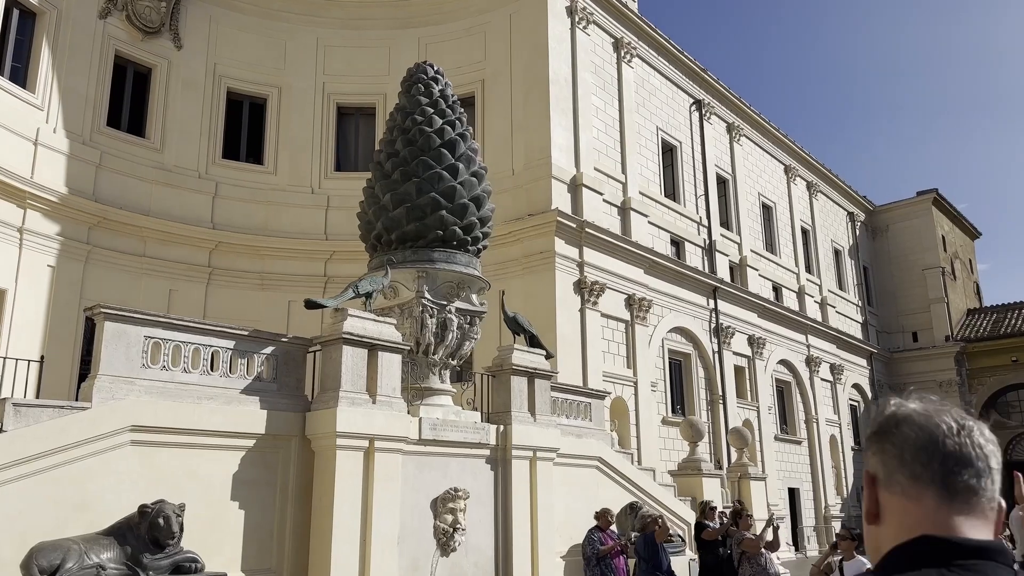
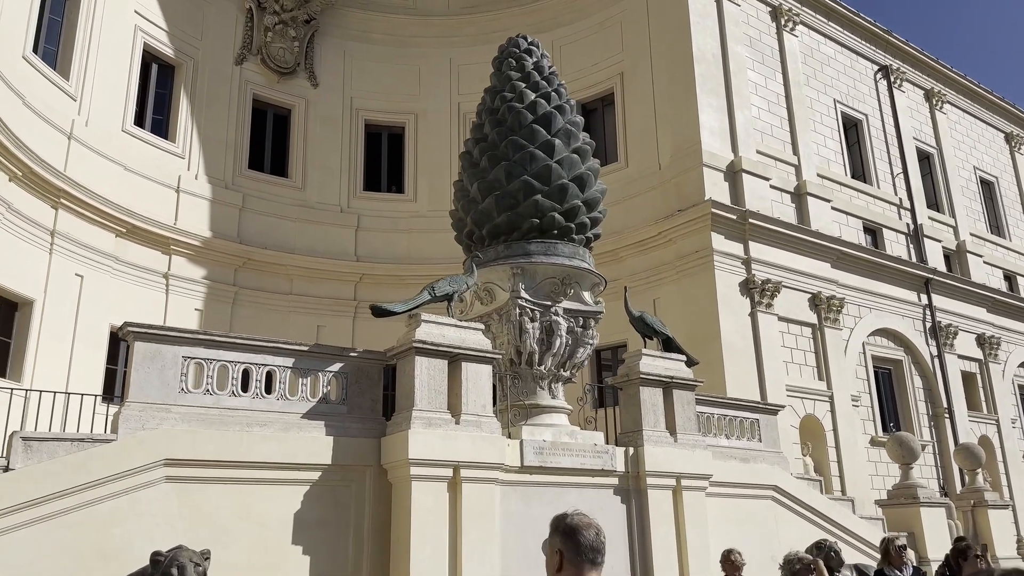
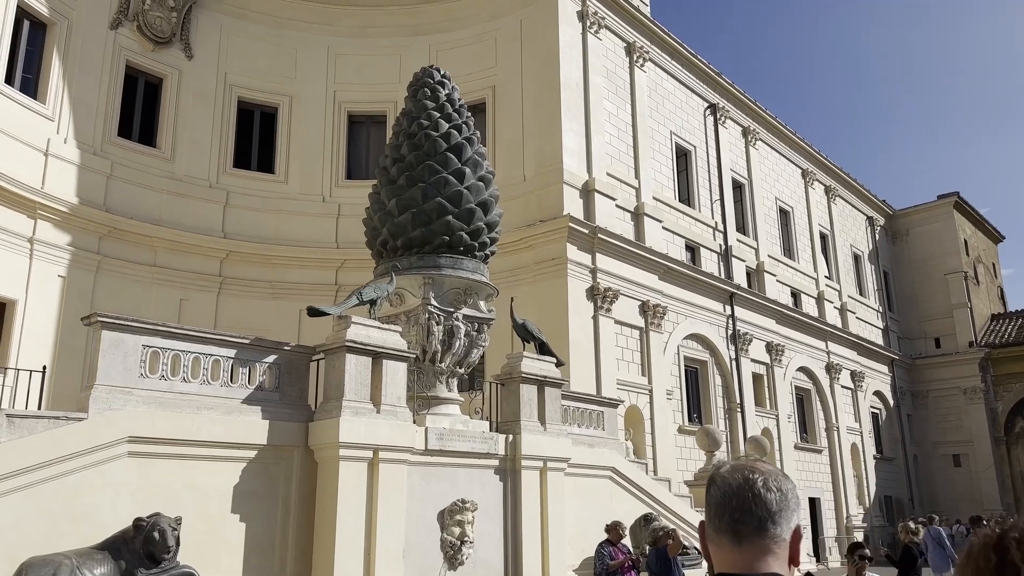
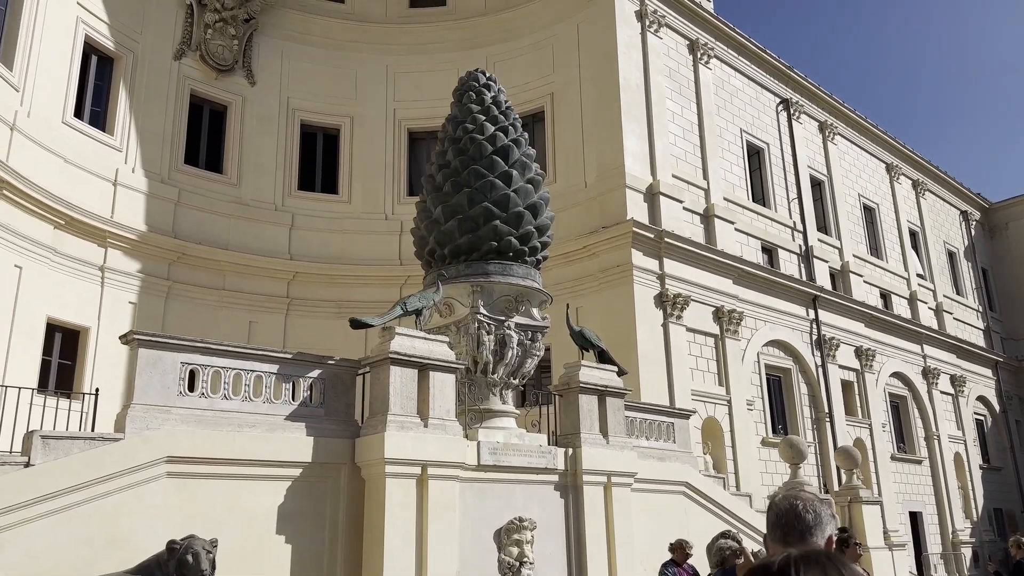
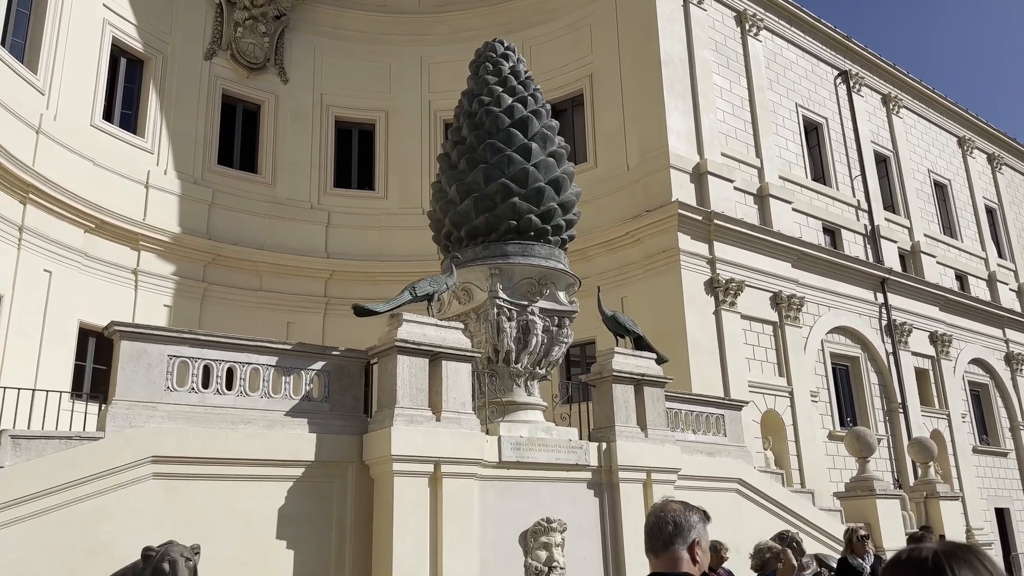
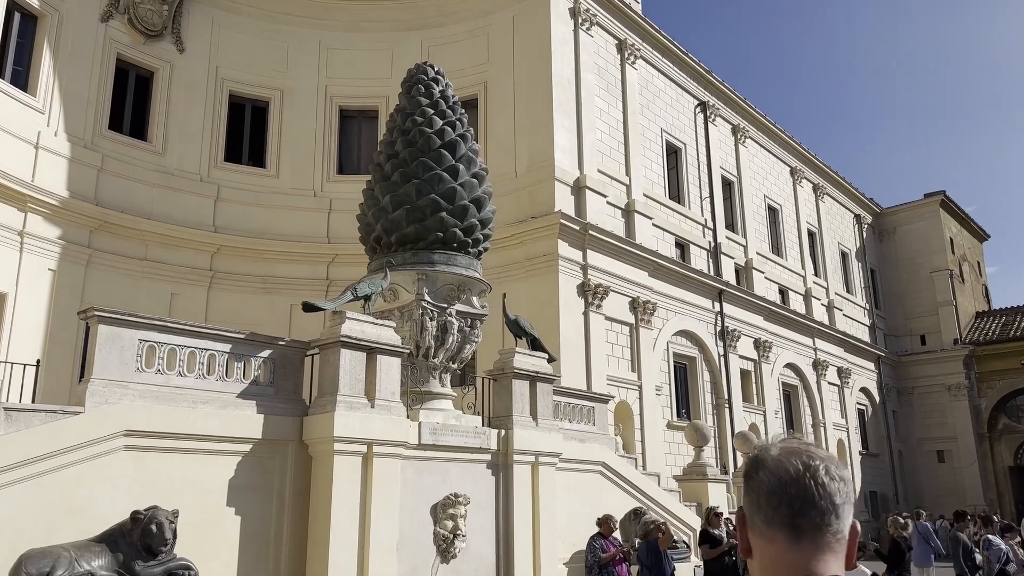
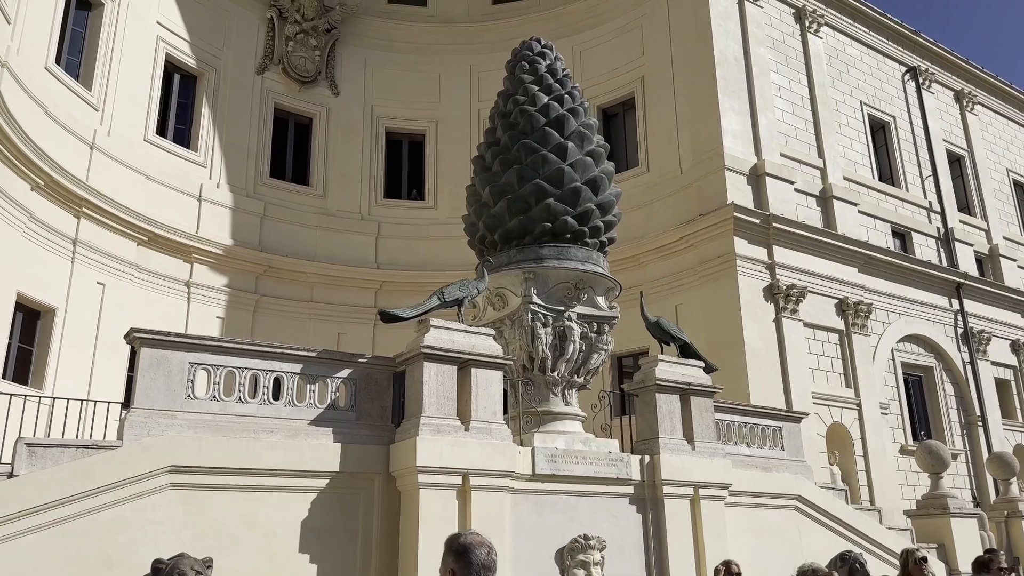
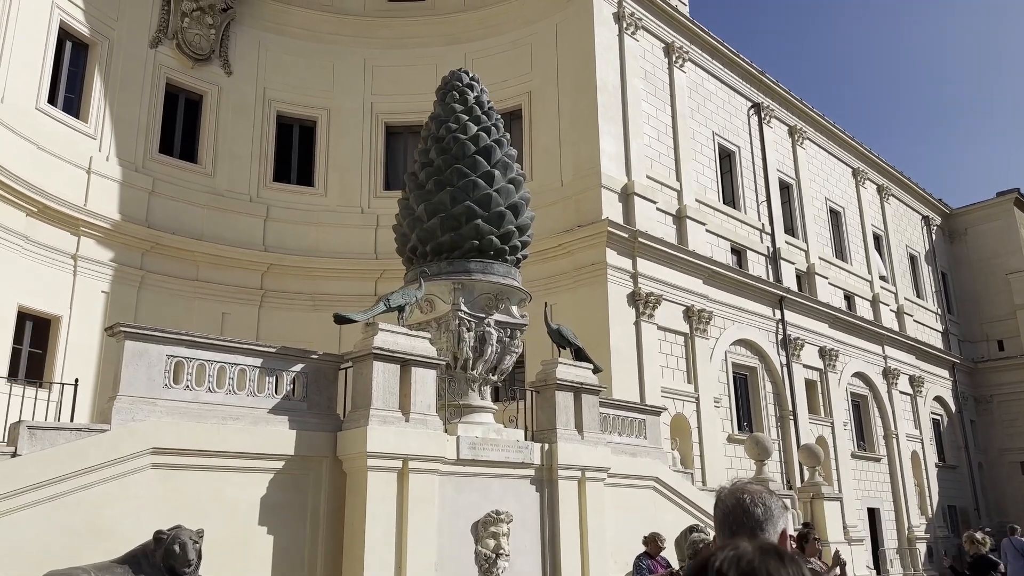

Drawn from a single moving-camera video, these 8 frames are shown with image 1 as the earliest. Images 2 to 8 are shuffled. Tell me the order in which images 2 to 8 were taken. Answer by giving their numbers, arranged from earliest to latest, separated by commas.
6, 3, 8, 4, 5, 2, 7
